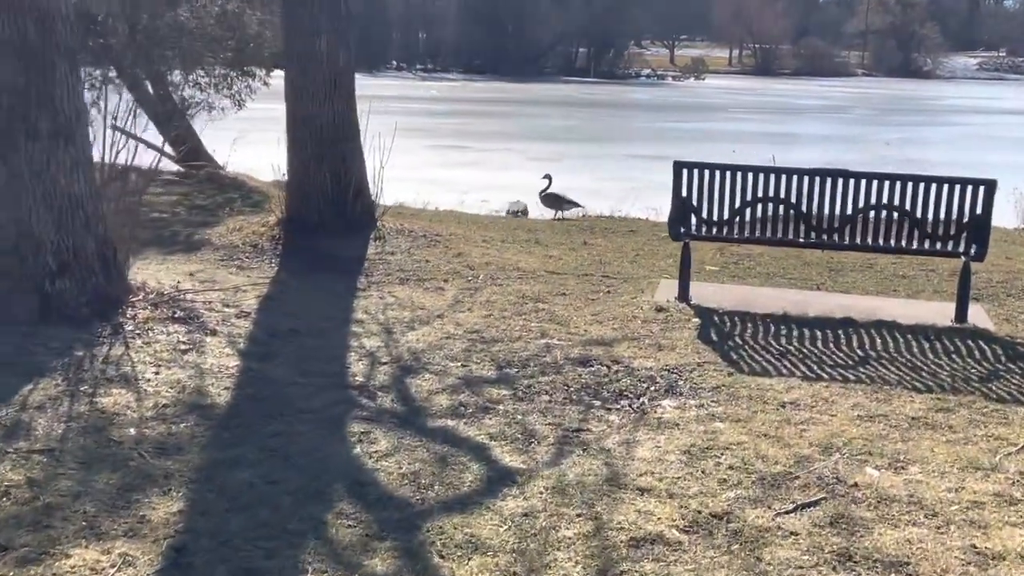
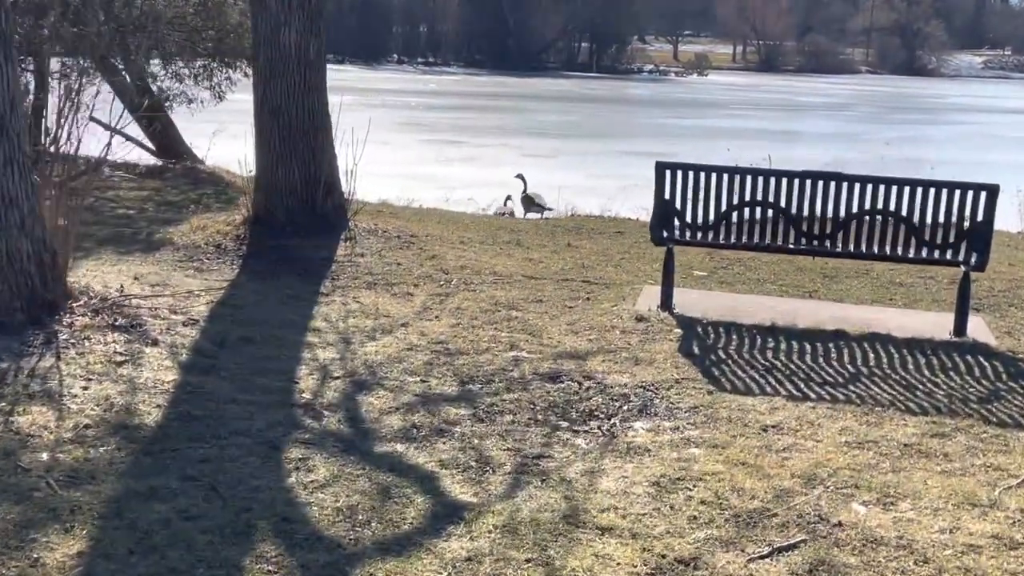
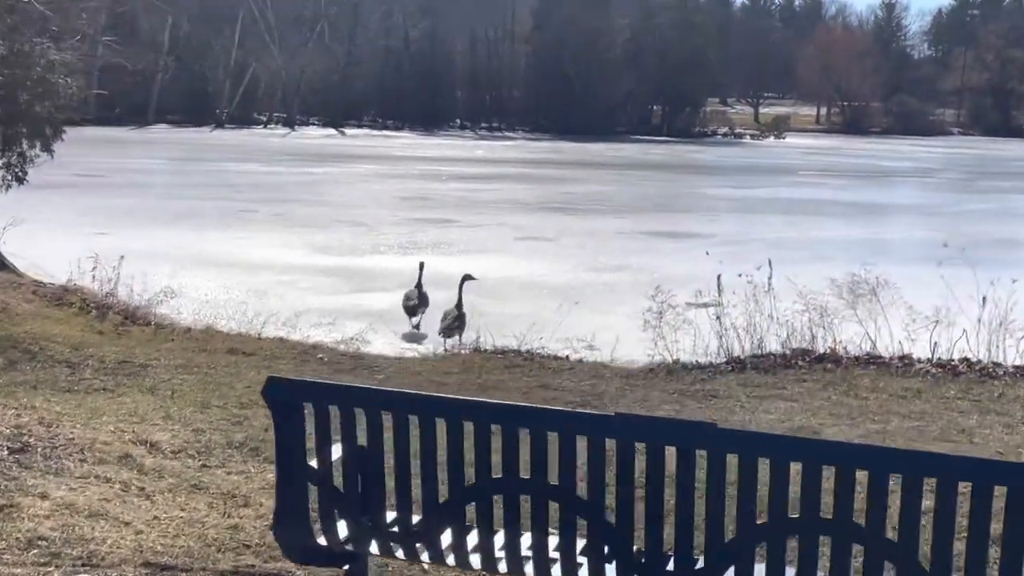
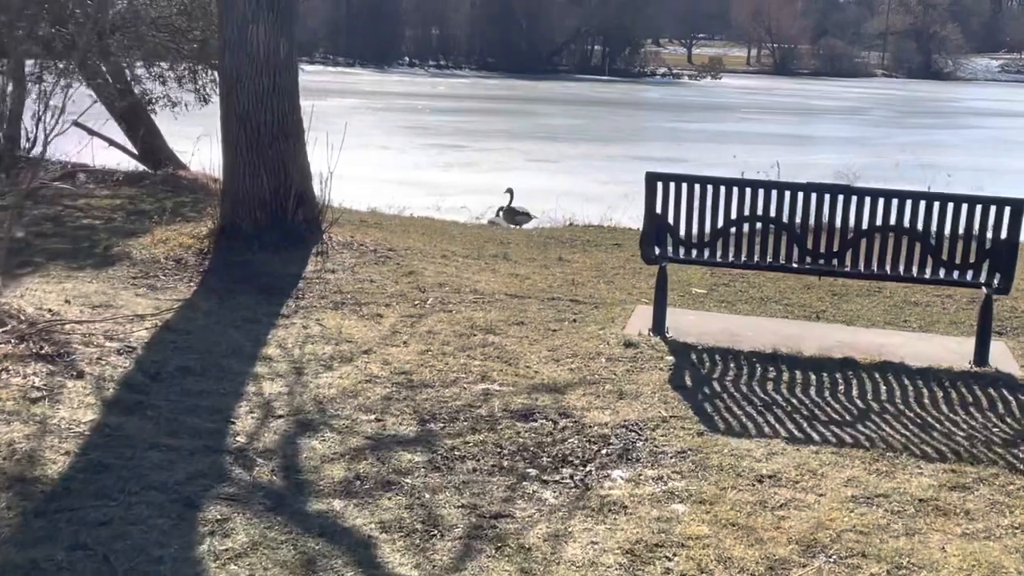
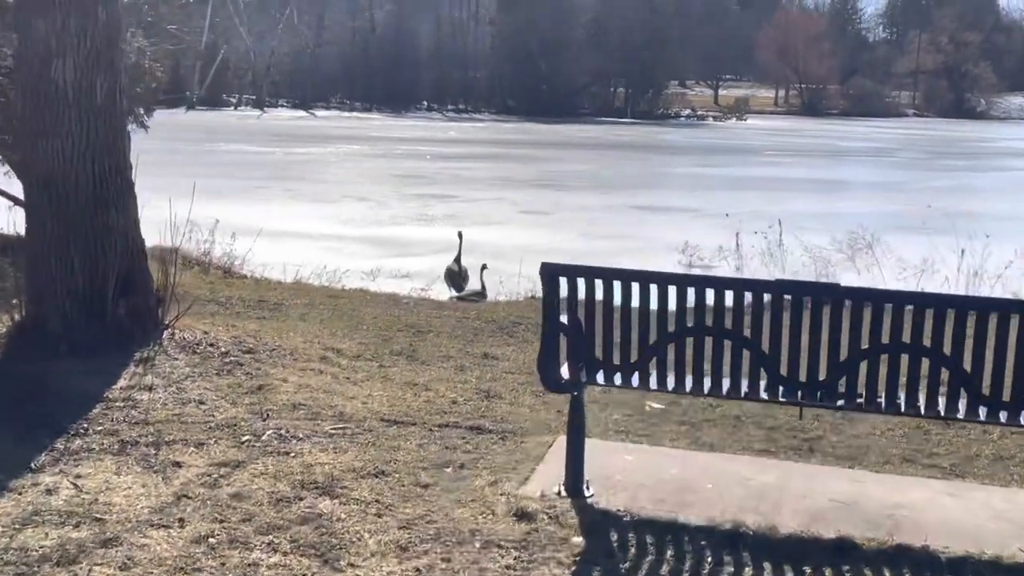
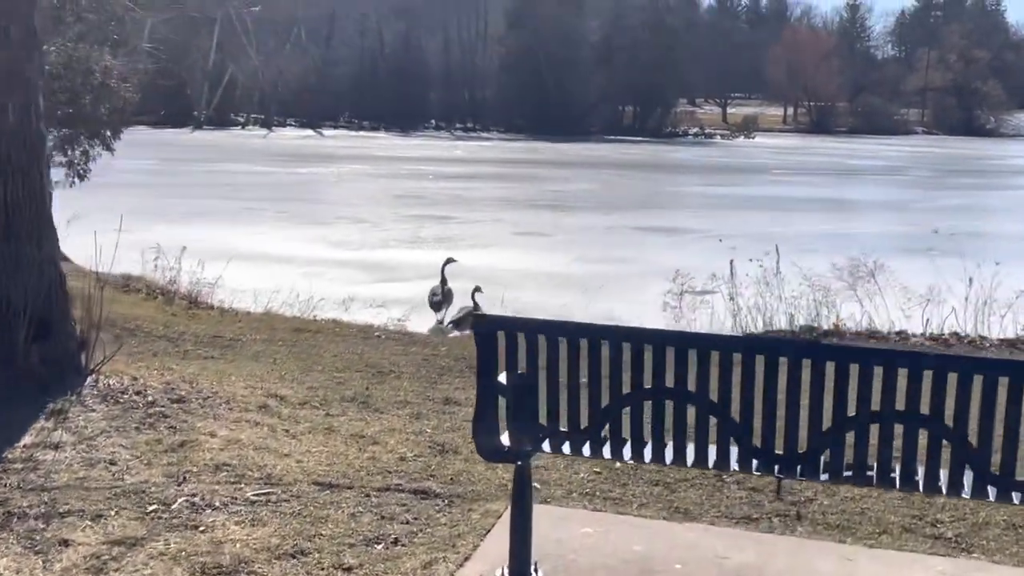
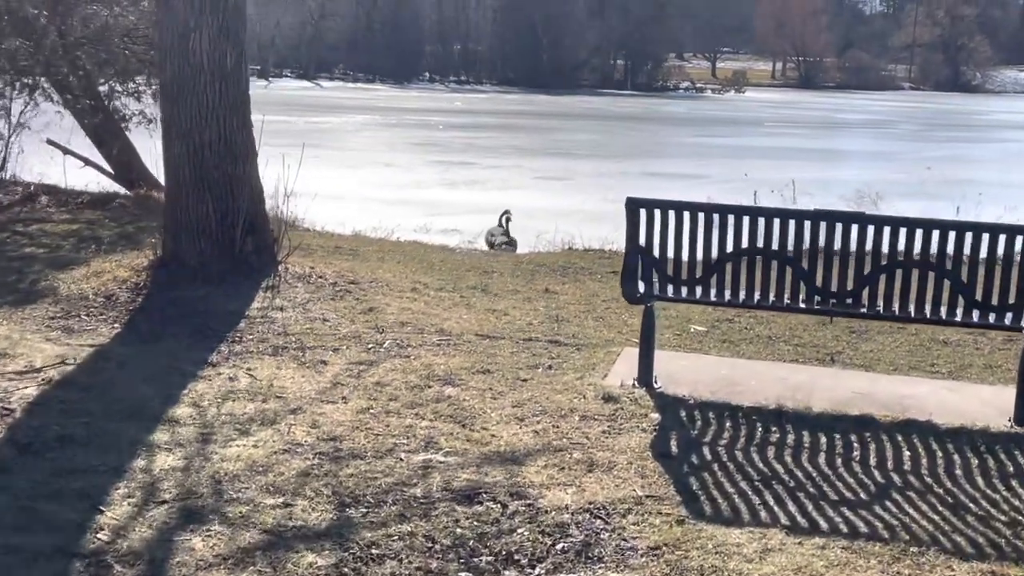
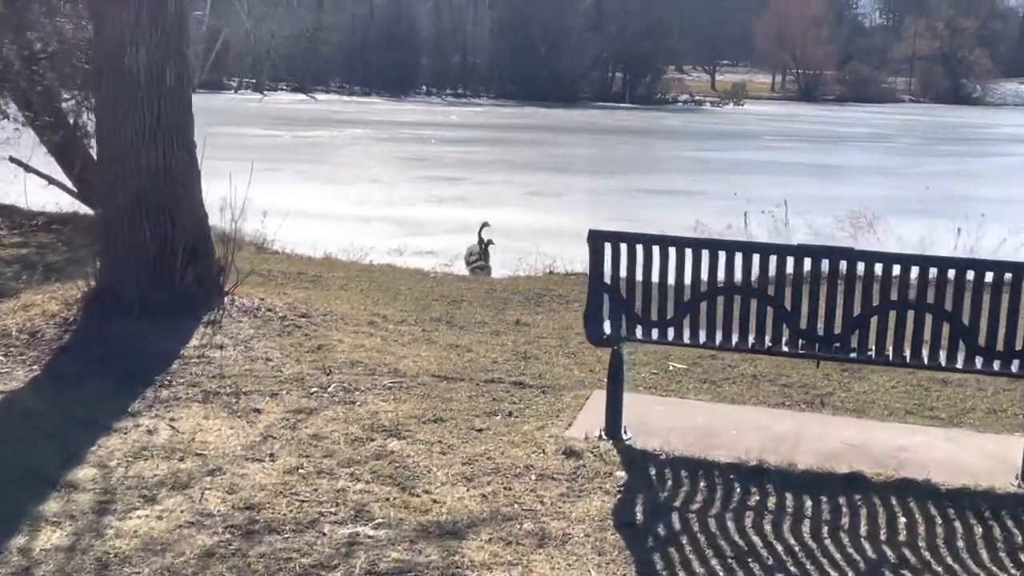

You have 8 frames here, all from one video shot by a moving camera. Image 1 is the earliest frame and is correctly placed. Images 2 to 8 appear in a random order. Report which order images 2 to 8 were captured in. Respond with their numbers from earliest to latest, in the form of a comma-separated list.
2, 4, 7, 8, 5, 6, 3
